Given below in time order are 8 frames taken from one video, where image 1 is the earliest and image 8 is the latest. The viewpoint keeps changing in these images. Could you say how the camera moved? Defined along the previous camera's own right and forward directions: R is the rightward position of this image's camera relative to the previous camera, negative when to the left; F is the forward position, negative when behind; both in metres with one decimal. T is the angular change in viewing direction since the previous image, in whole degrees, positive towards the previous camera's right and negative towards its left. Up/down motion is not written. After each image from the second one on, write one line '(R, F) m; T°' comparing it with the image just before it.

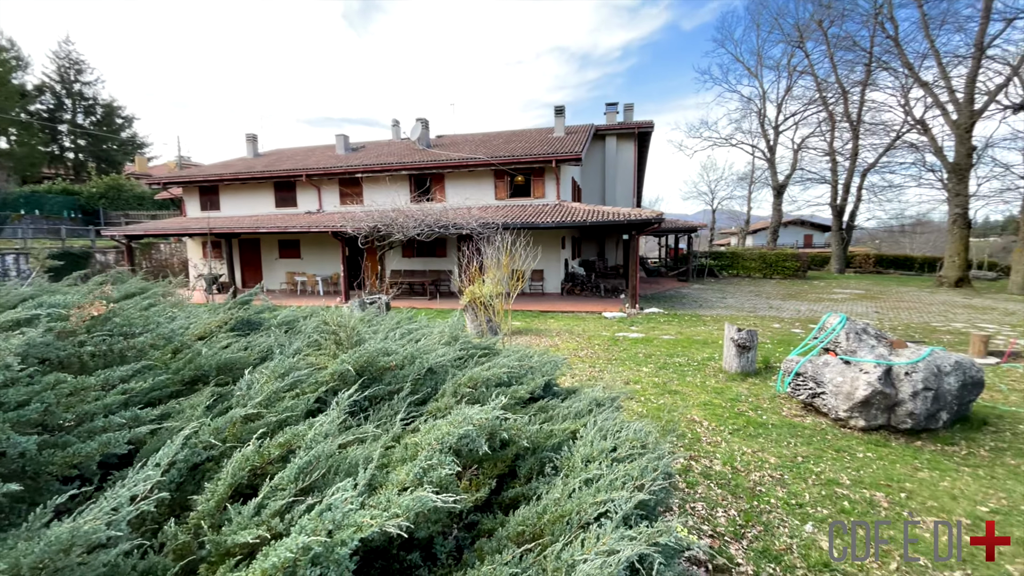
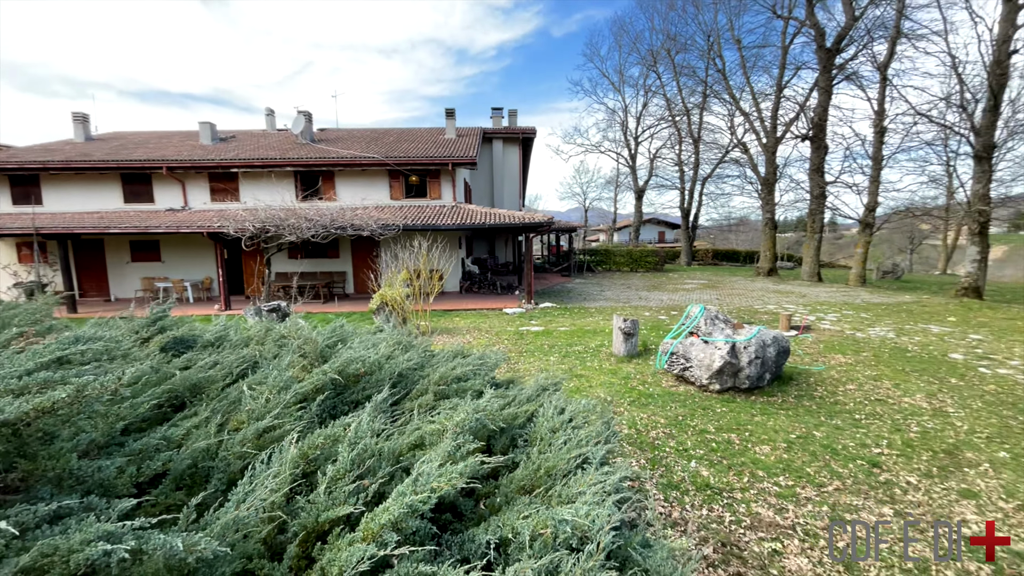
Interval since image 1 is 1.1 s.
(-0.5, -0.4) m; +15°
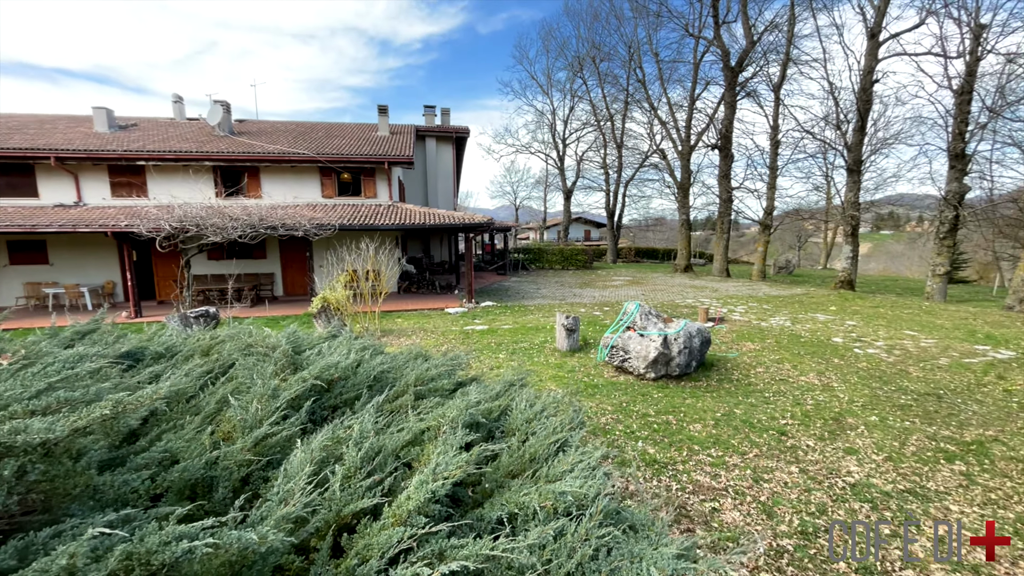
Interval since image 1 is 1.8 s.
(-0.3, -0.2) m; +9°
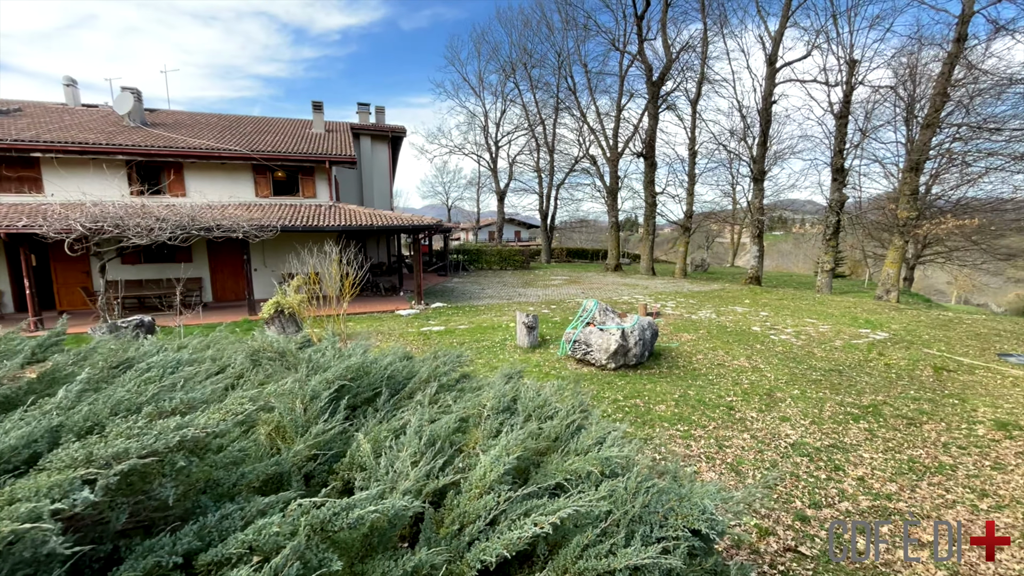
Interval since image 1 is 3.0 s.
(-0.6, -0.3) m; +9°
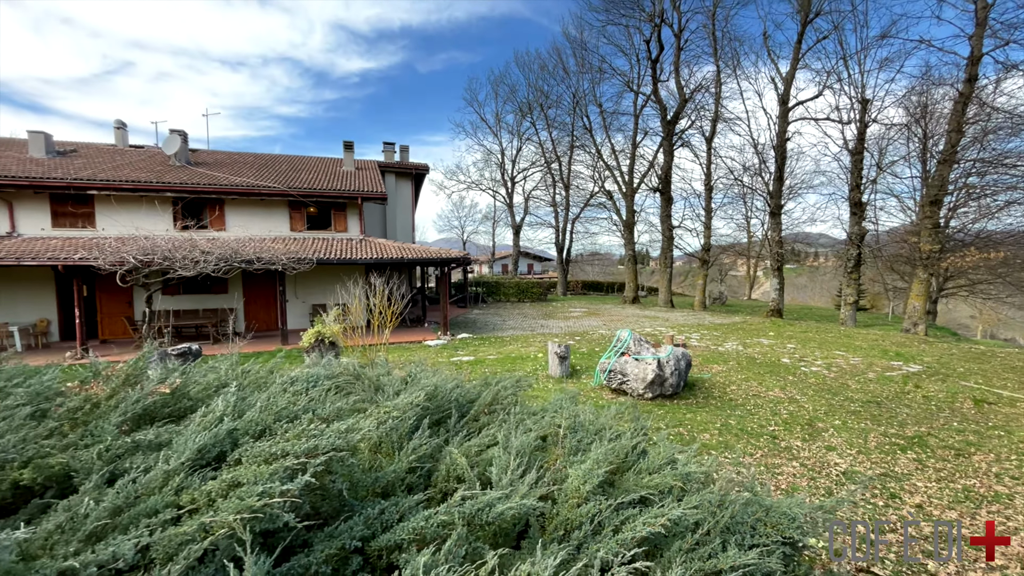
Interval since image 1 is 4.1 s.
(-0.4, -0.2) m; -1°
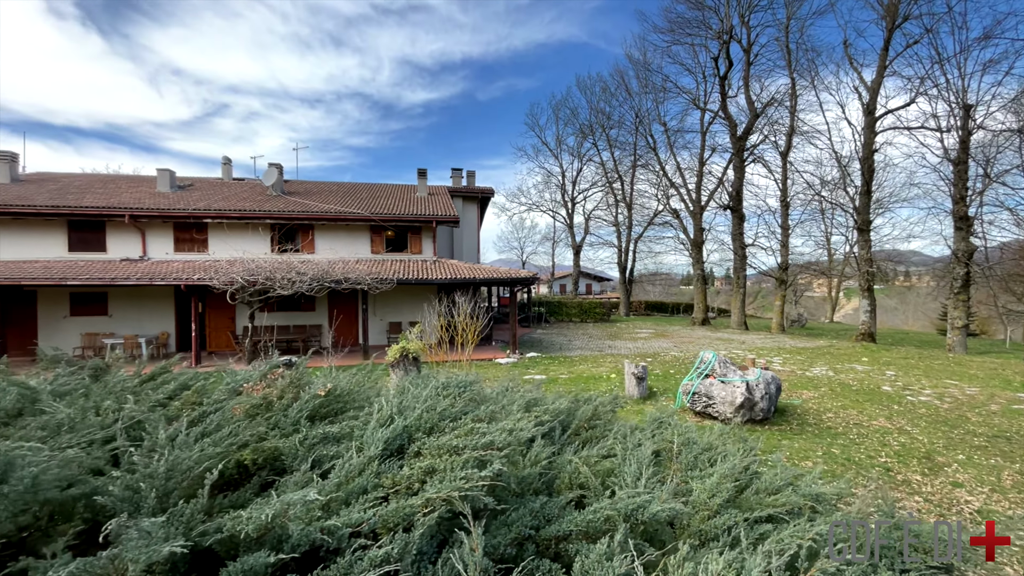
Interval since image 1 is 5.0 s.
(-0.3, -0.2) m; -7°
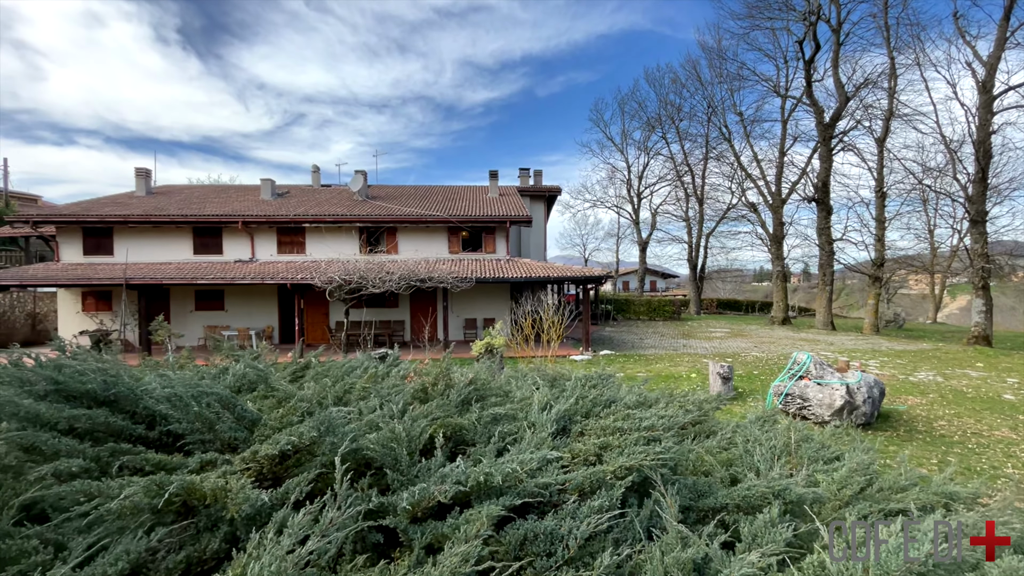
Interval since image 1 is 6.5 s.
(-0.4, -0.3) m; -8°
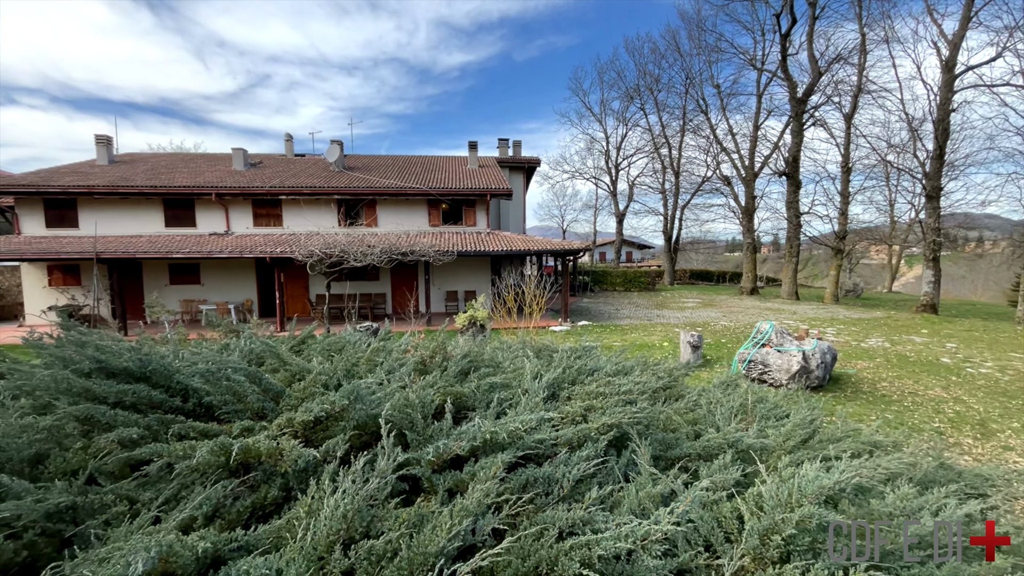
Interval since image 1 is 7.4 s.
(-0.1, -0.2) m; +3°
